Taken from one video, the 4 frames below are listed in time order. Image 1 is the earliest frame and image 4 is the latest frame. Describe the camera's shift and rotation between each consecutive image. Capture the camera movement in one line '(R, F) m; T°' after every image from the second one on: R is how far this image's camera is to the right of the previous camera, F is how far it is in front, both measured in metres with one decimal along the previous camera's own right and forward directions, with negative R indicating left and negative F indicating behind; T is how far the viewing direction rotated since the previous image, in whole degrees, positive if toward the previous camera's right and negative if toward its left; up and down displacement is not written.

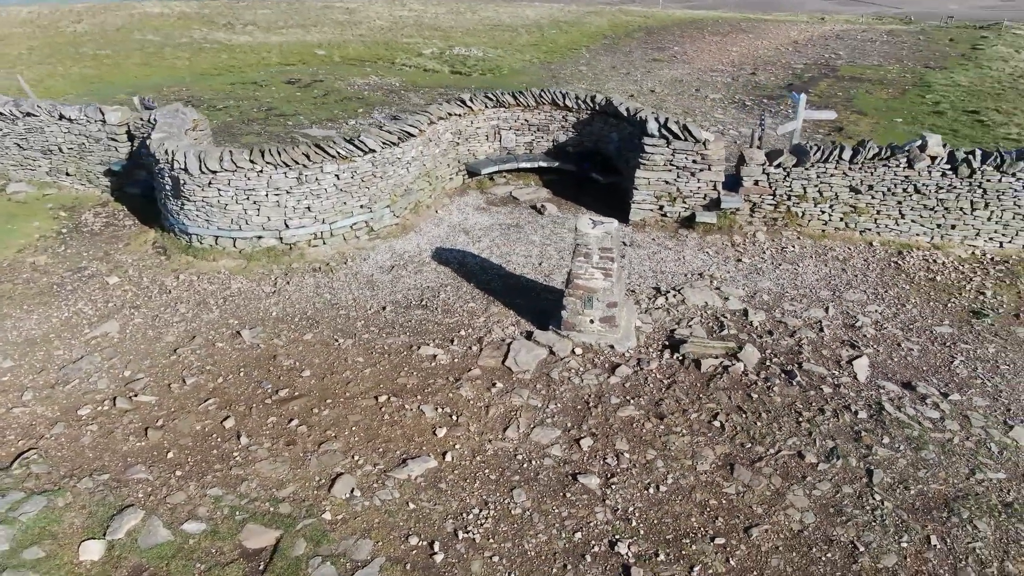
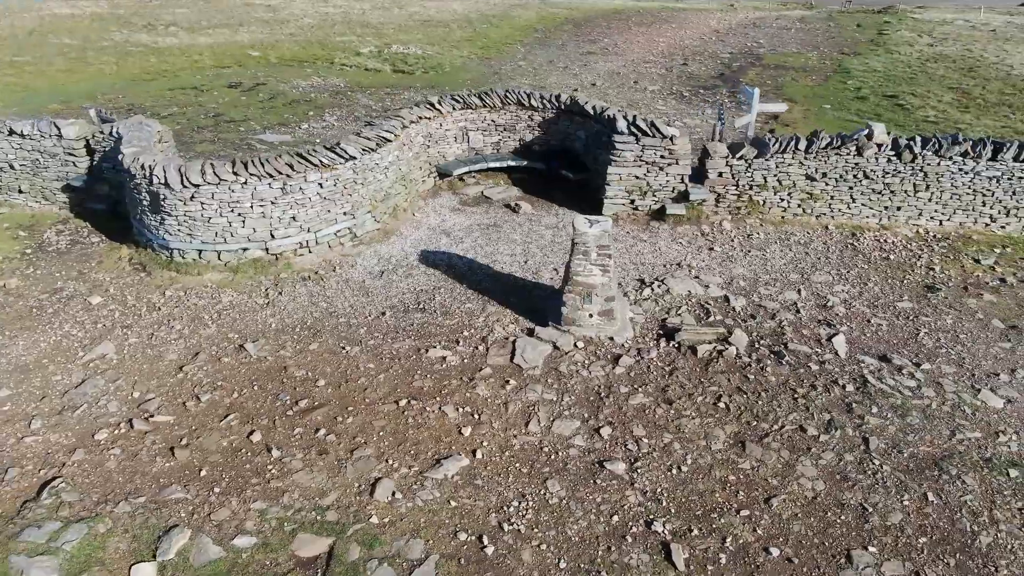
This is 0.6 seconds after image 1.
(-0.8, -0.2) m; +6°
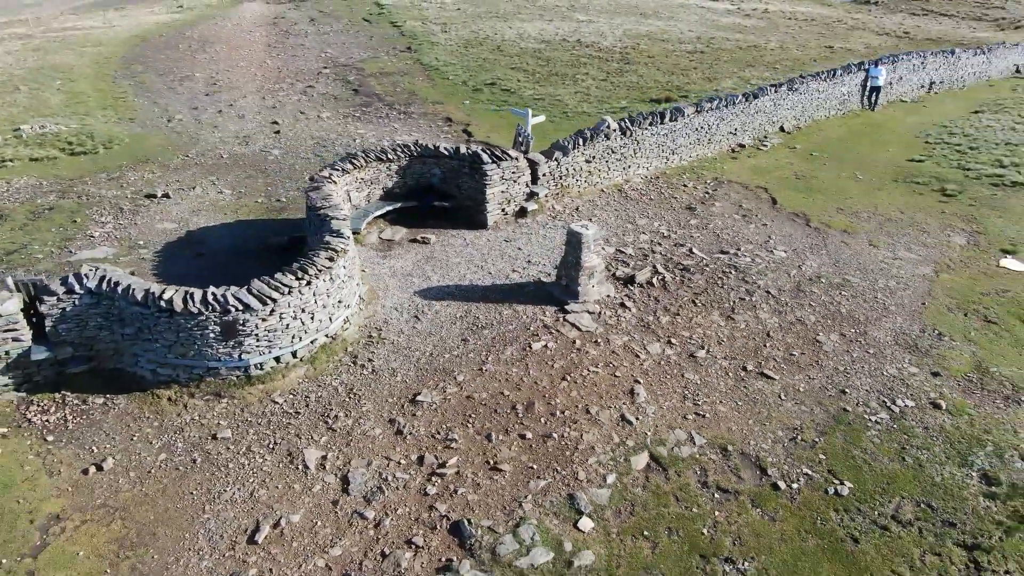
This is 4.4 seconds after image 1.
(-6.9, -0.9) m; +36°
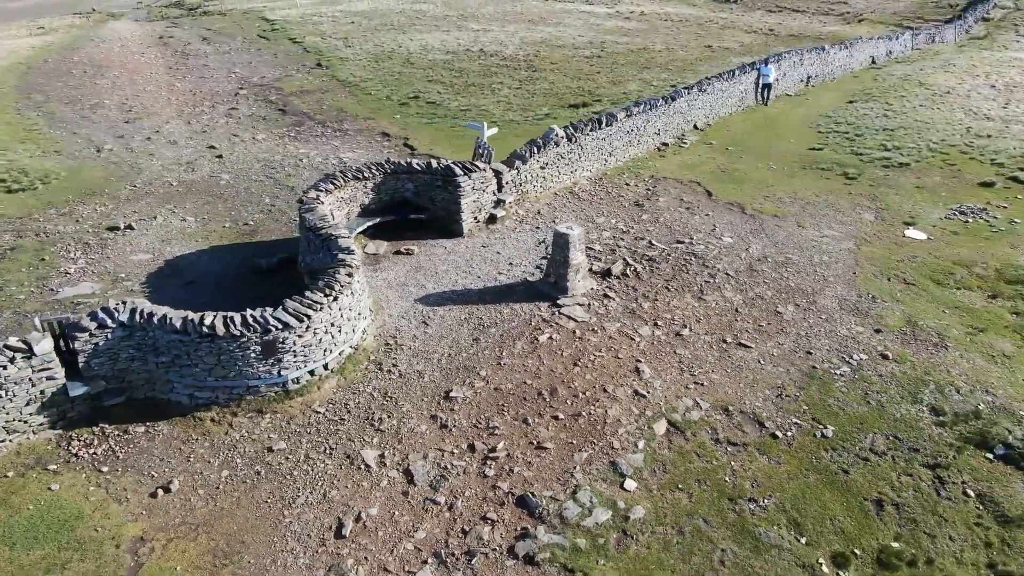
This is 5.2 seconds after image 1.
(-1.8, -1.0) m; +8°
